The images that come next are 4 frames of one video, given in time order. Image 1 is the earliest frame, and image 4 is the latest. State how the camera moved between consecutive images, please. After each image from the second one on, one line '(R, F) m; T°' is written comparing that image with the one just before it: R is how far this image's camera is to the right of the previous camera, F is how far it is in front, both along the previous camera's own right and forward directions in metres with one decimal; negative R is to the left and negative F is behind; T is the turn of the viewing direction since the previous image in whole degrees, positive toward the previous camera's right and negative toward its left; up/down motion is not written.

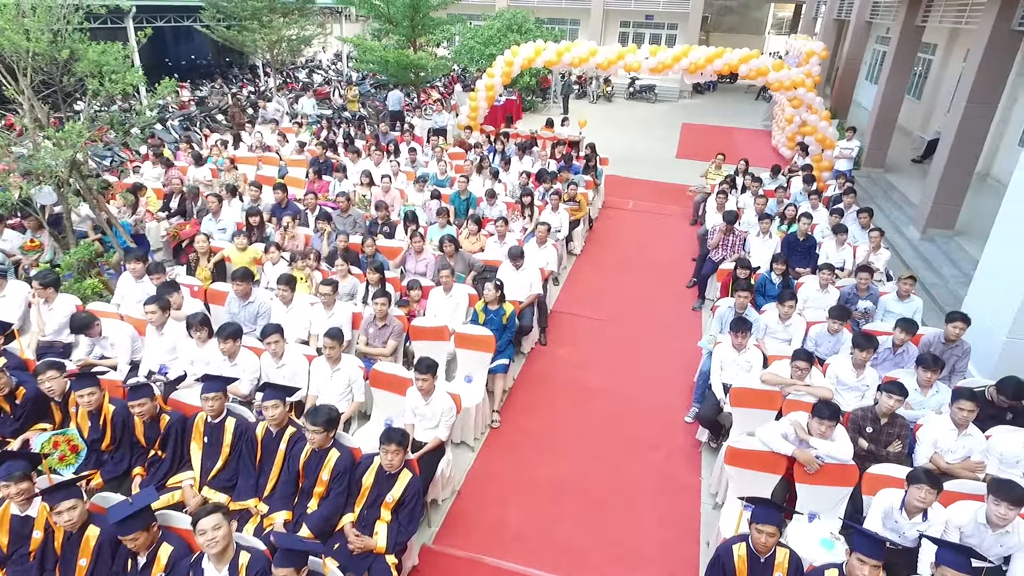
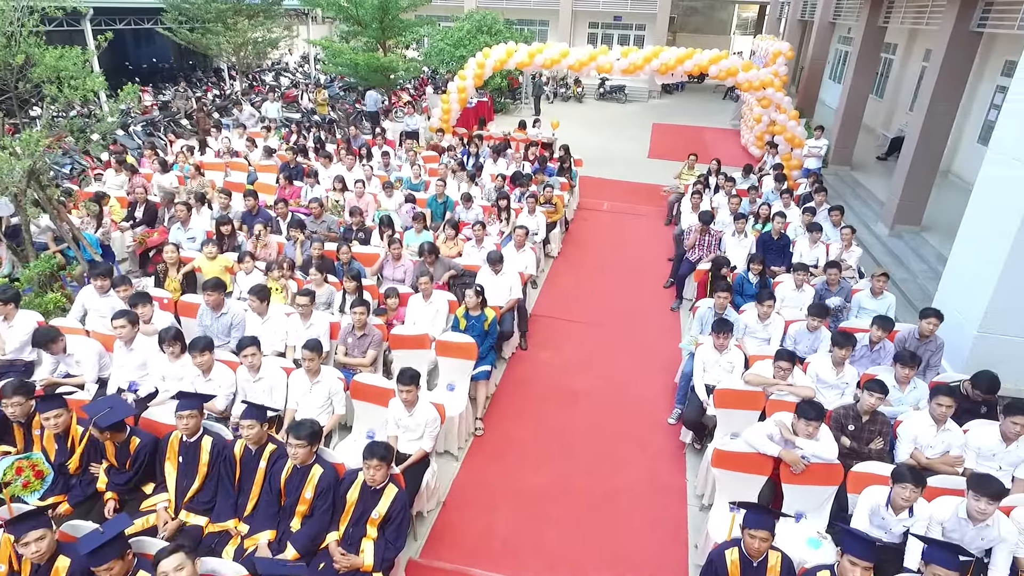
(-0.1, +0.1) m; +2°
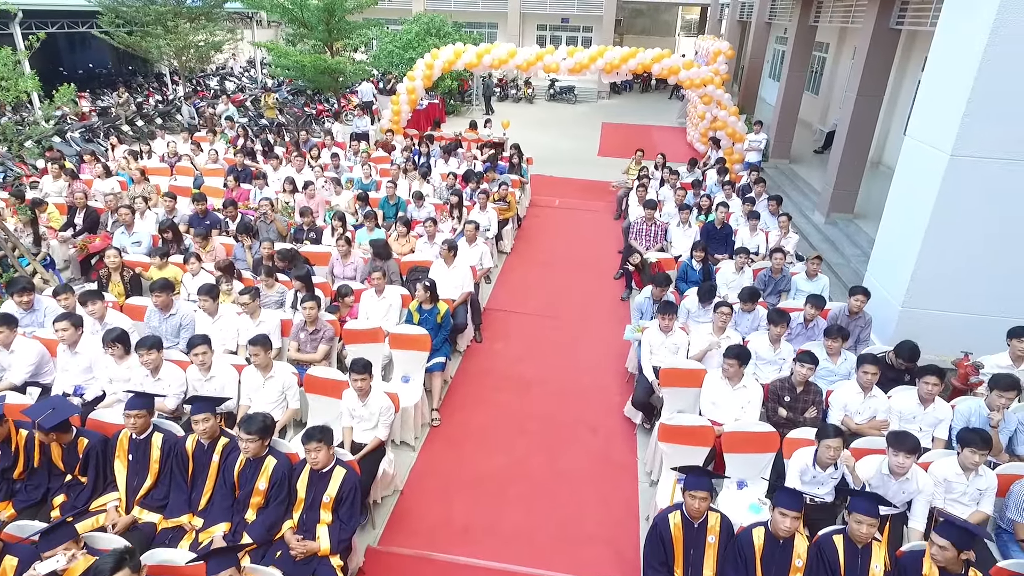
(+0.1, -0.1) m; +4°
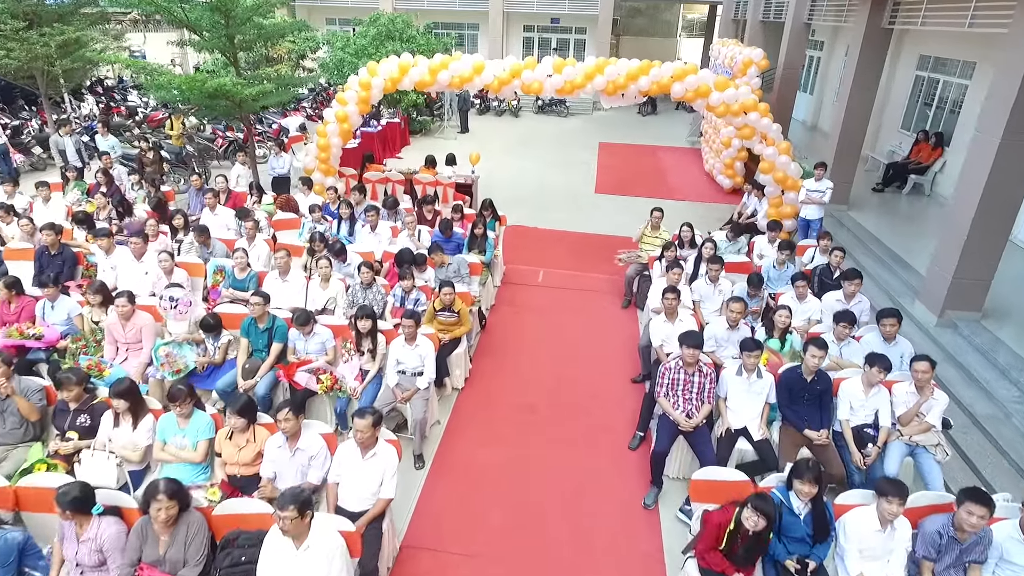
(+0.4, +3.1) m; +1°
